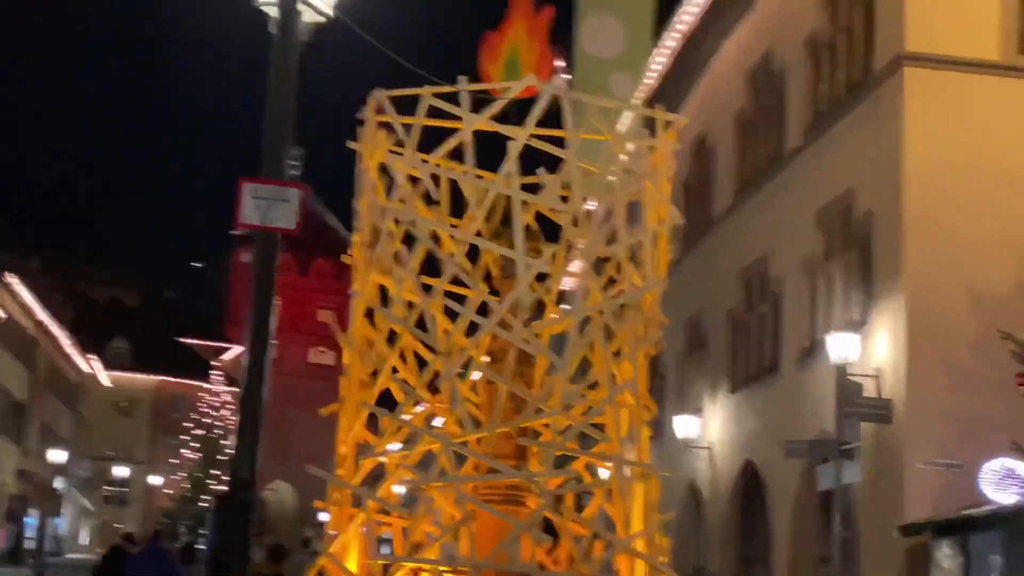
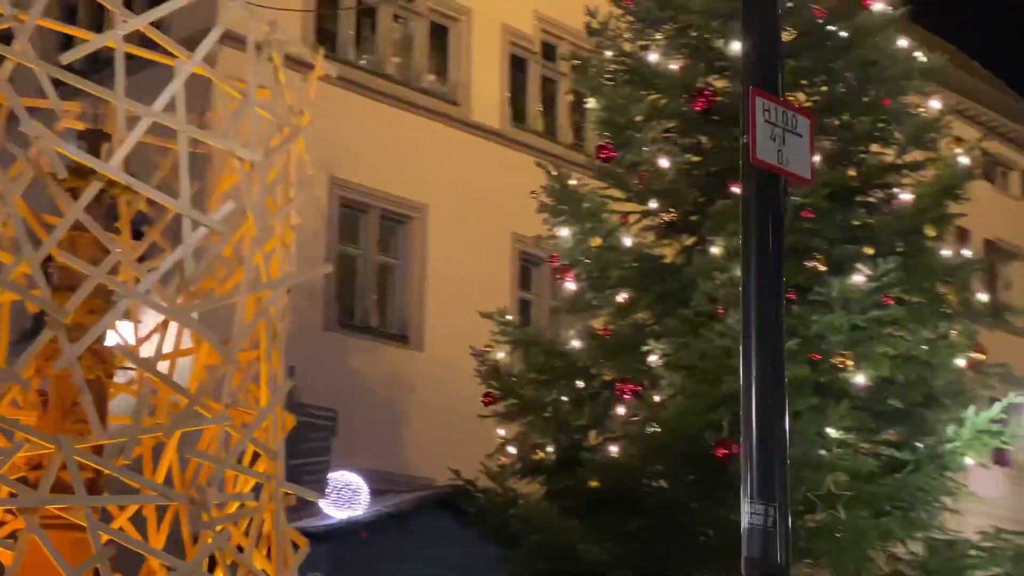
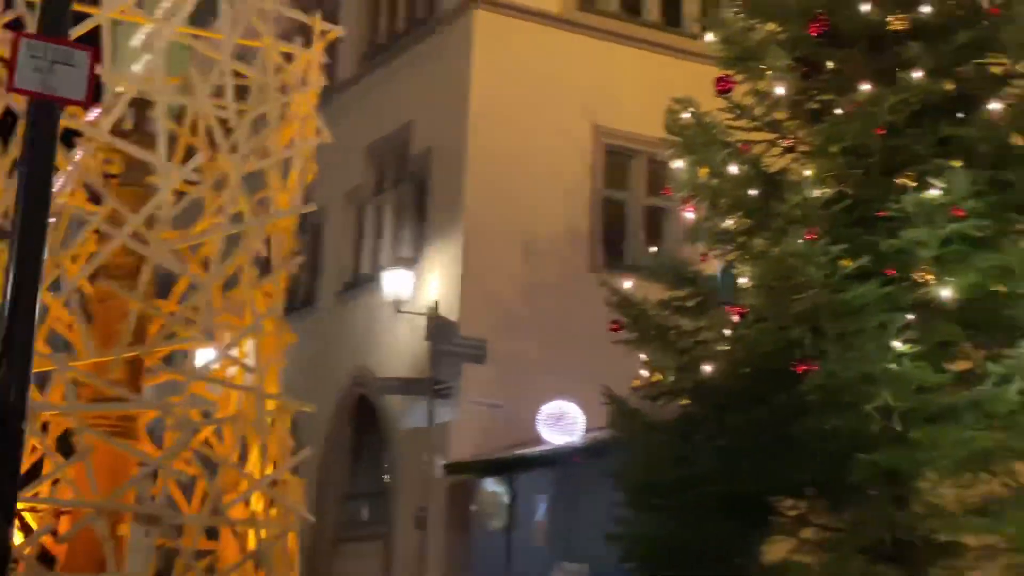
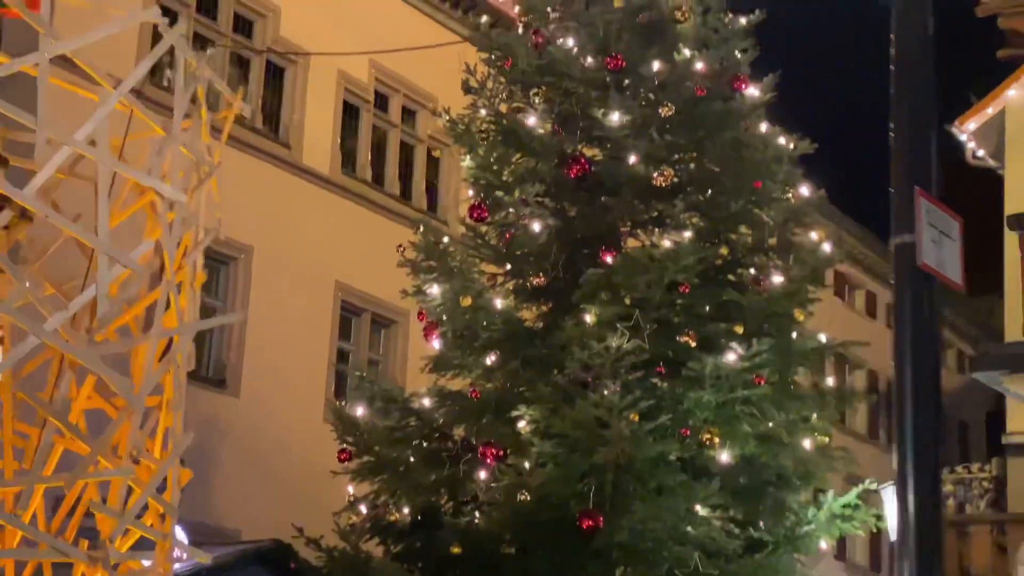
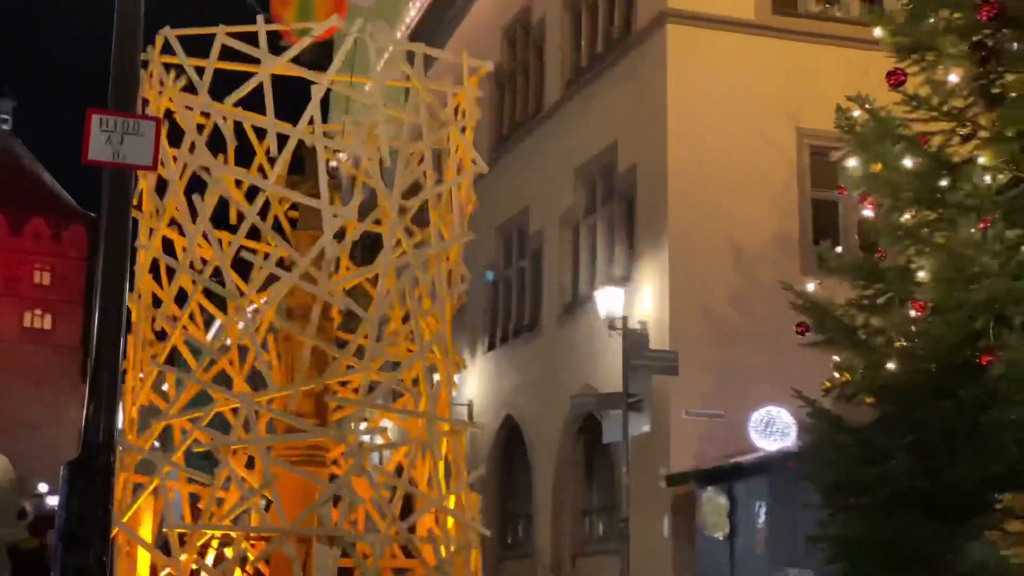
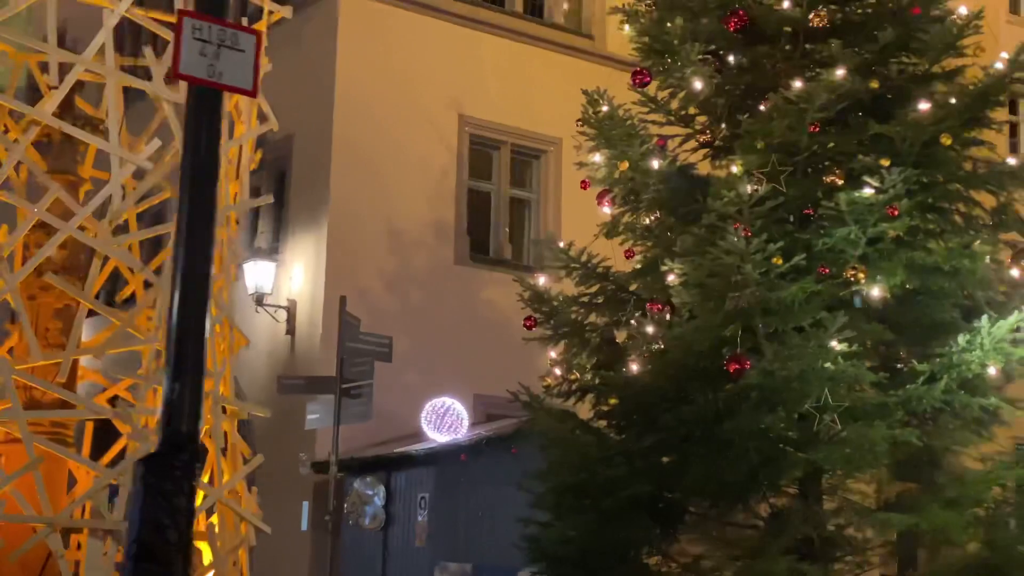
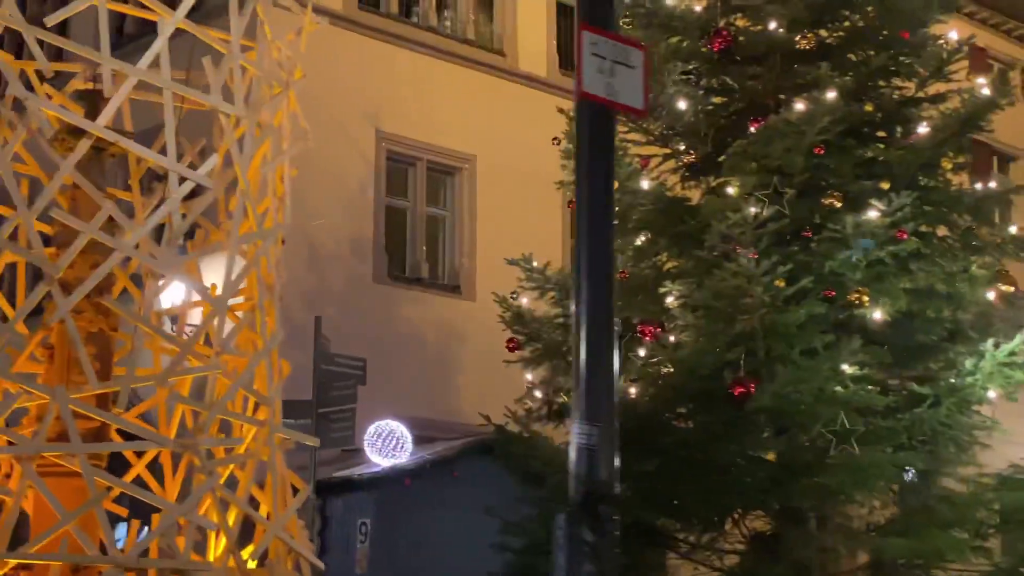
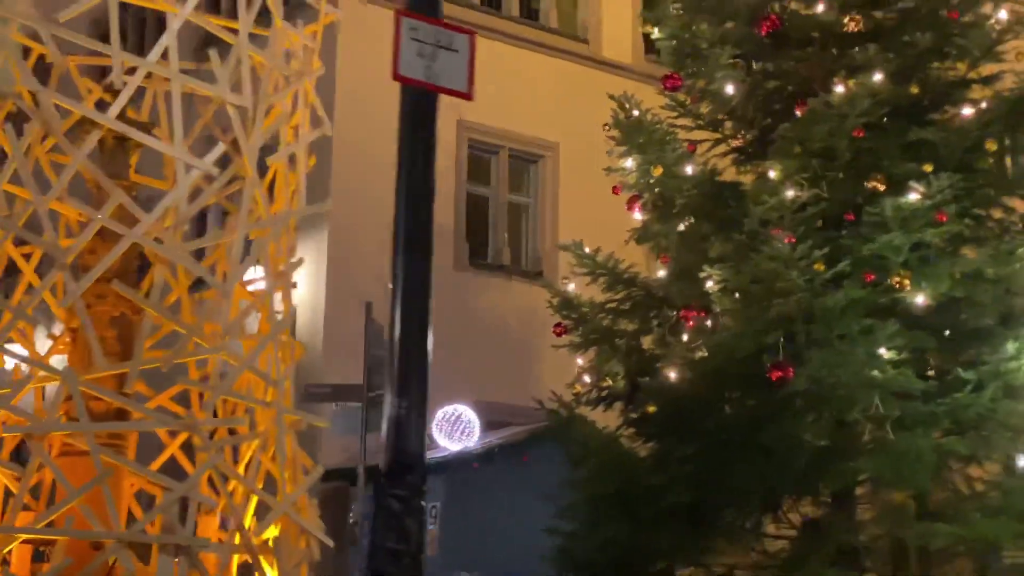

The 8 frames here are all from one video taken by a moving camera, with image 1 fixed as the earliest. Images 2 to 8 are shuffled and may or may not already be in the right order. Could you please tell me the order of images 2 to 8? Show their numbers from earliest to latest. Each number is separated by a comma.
5, 3, 6, 8, 7, 2, 4
